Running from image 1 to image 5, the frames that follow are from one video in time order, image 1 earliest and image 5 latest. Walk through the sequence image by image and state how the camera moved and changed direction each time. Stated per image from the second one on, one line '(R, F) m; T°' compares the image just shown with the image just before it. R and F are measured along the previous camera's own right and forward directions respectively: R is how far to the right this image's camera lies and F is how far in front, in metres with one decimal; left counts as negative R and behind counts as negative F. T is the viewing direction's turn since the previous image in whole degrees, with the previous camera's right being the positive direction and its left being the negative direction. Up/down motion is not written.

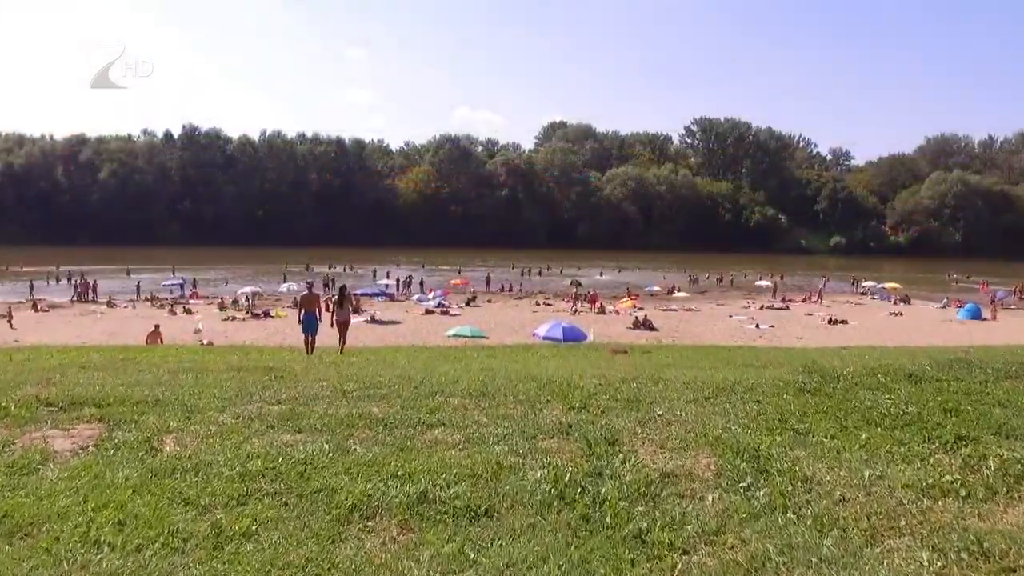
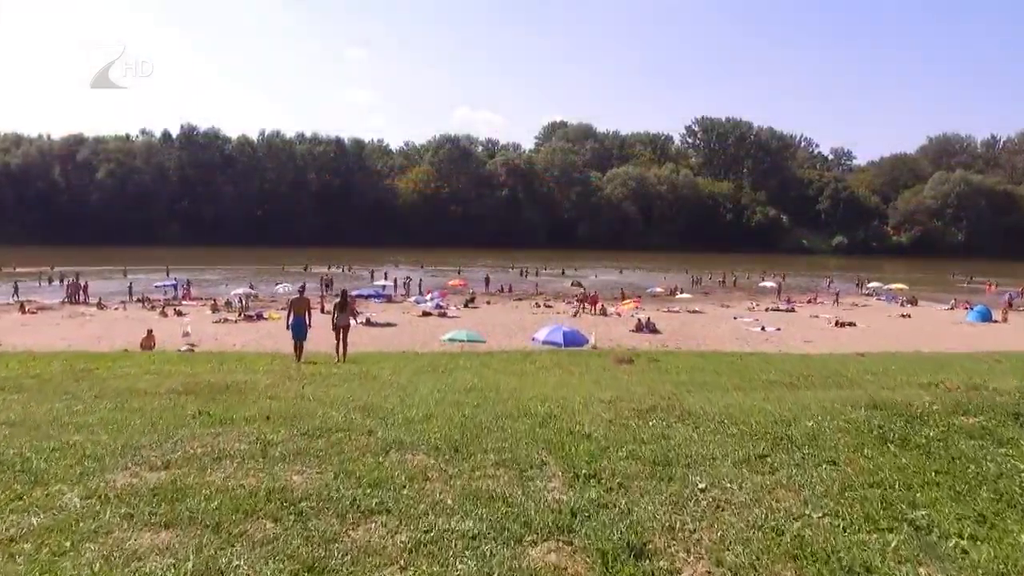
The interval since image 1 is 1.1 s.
(+0.1, +1.0) m; 0°
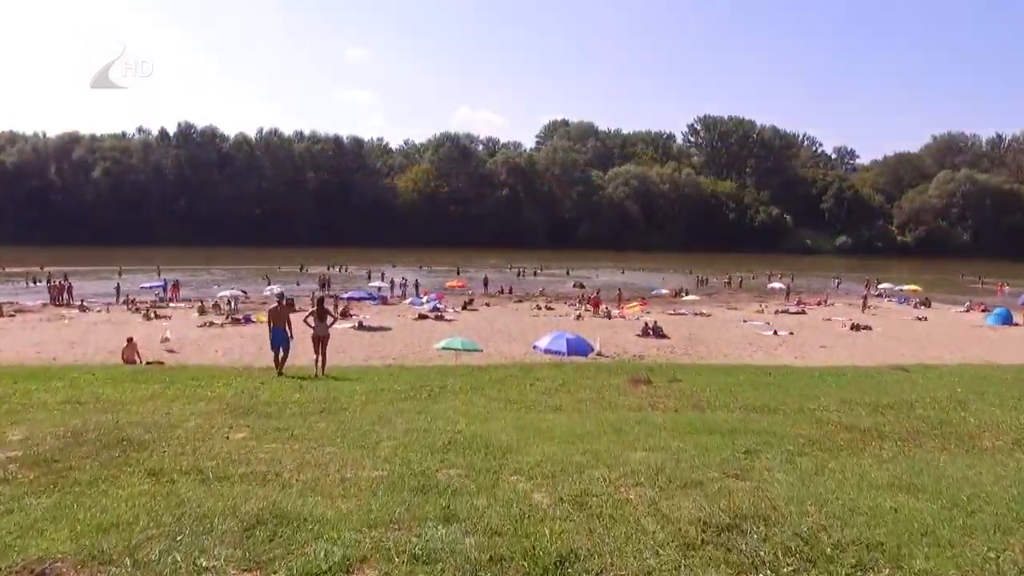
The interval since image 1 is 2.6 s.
(0.0, +1.8) m; 0°
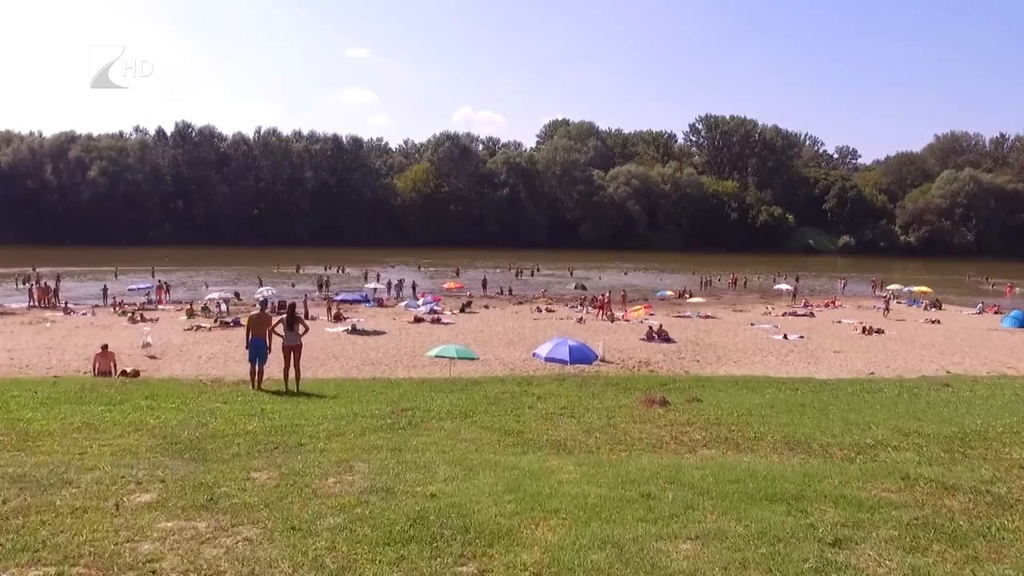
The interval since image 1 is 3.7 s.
(+0.1, +1.4) m; 0°
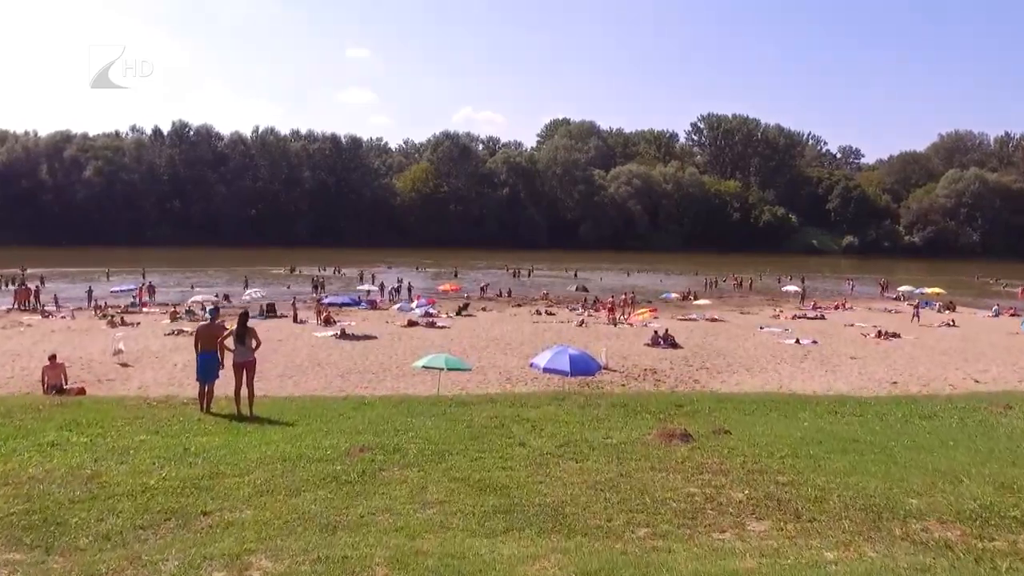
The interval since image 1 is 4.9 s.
(+0.1, +1.7) m; 0°
